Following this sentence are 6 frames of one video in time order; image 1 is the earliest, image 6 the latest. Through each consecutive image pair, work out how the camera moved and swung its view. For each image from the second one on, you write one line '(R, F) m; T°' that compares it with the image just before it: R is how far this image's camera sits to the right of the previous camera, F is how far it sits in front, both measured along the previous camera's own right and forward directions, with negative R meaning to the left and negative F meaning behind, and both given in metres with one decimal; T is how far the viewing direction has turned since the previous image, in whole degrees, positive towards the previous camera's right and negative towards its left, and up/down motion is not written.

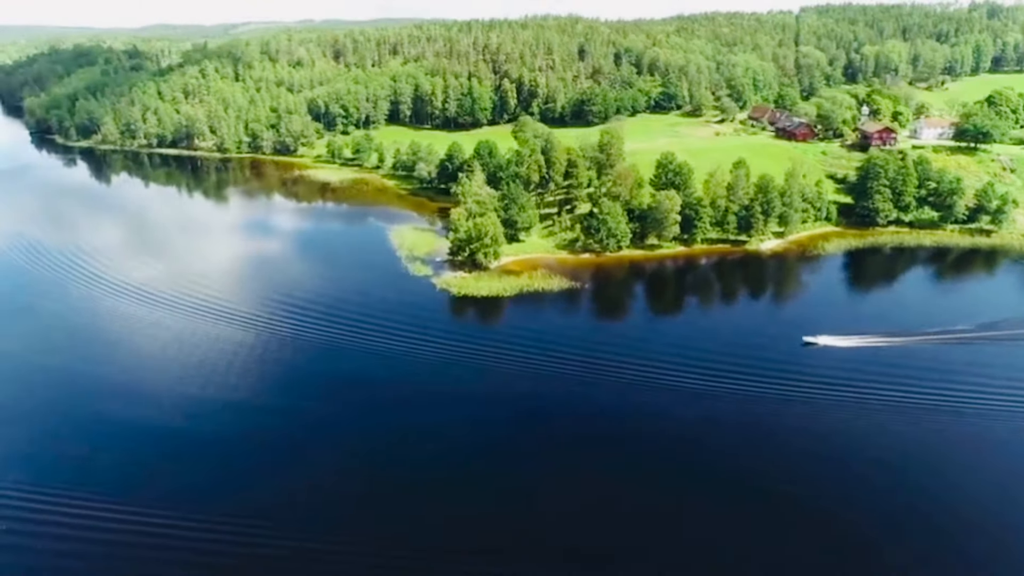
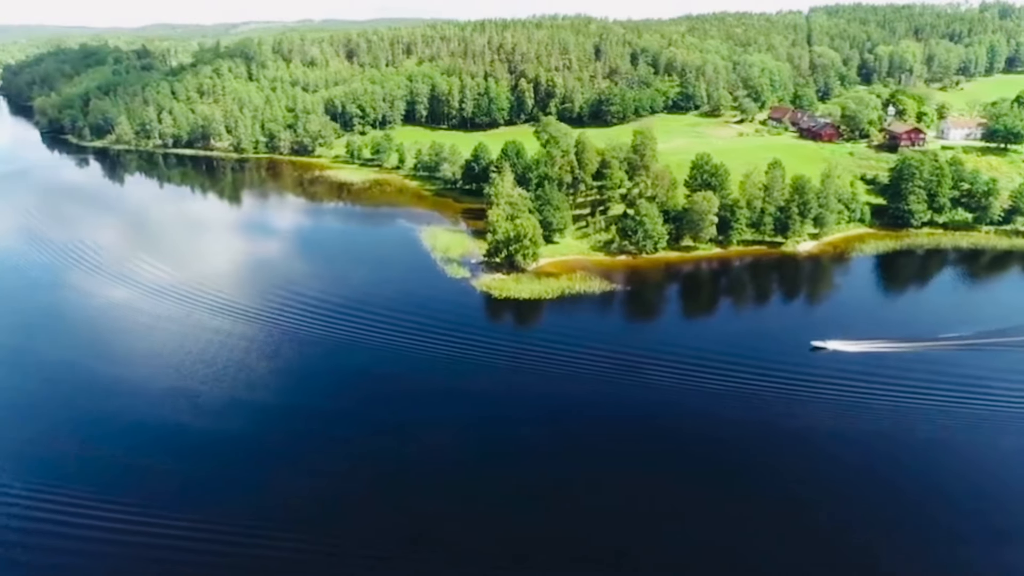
(-2.8, +0.6) m; 0°
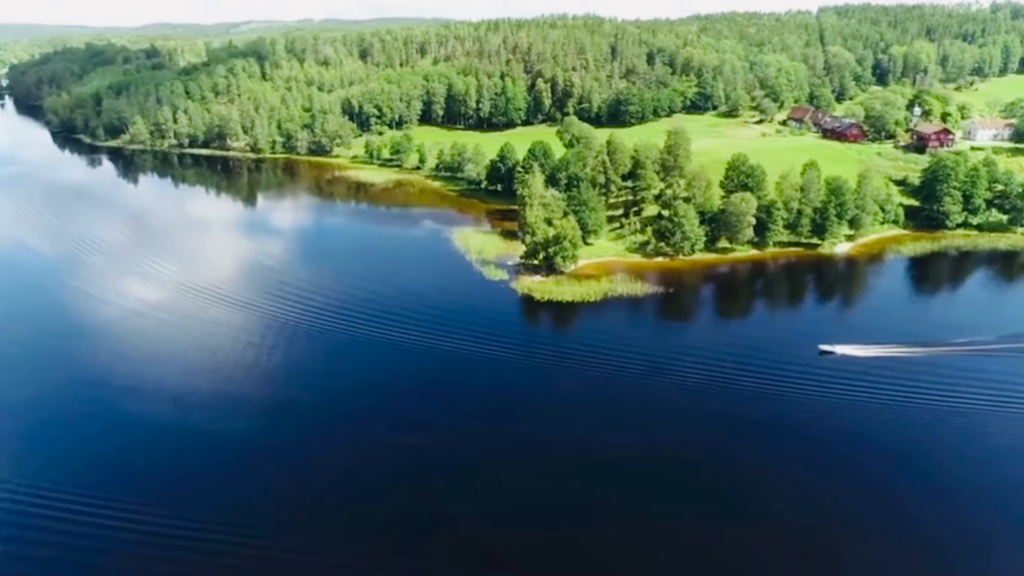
(-2.8, +0.6) m; 0°
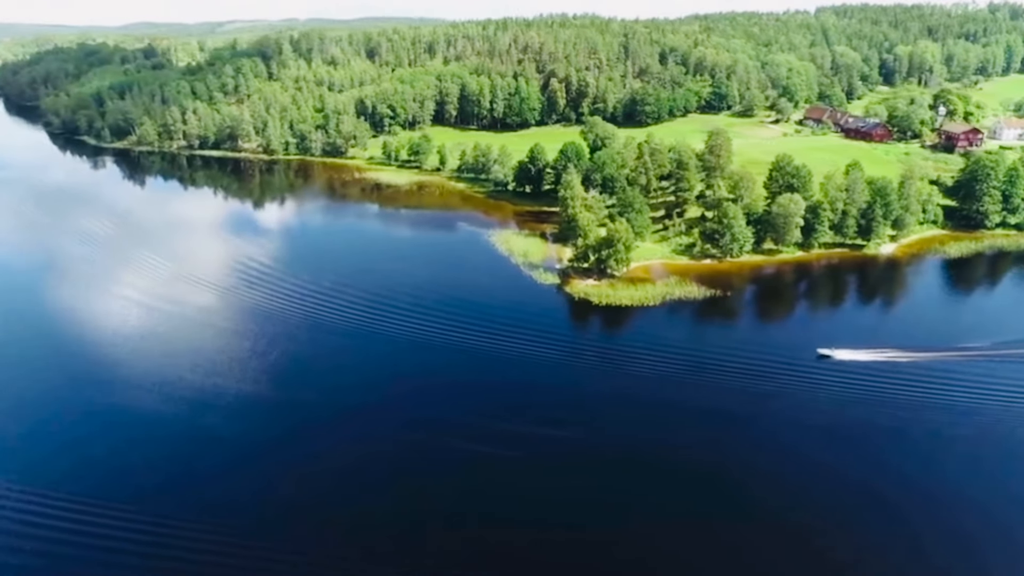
(-4.6, +1.0) m; +1°
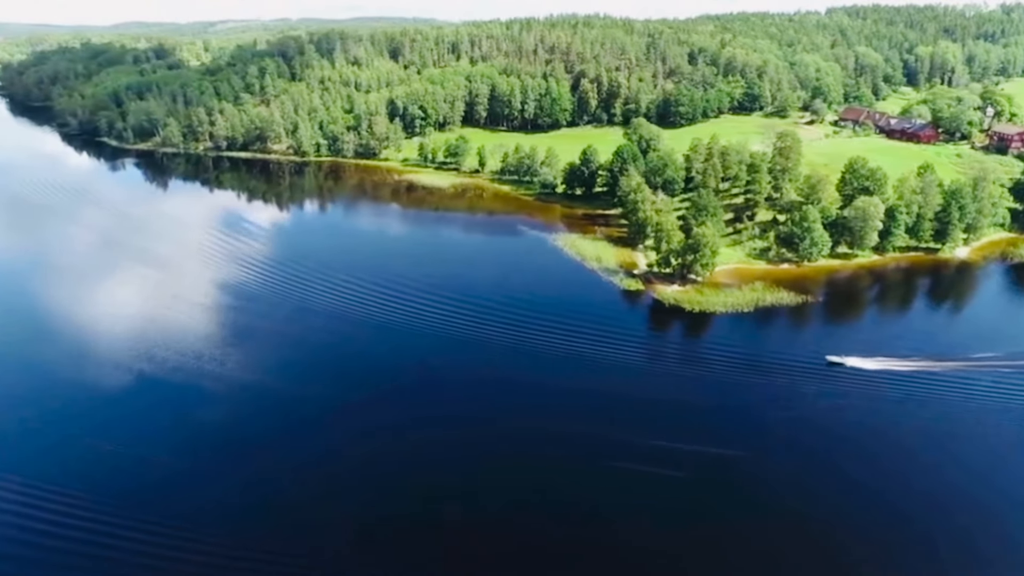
(-6.1, +1.3) m; +1°
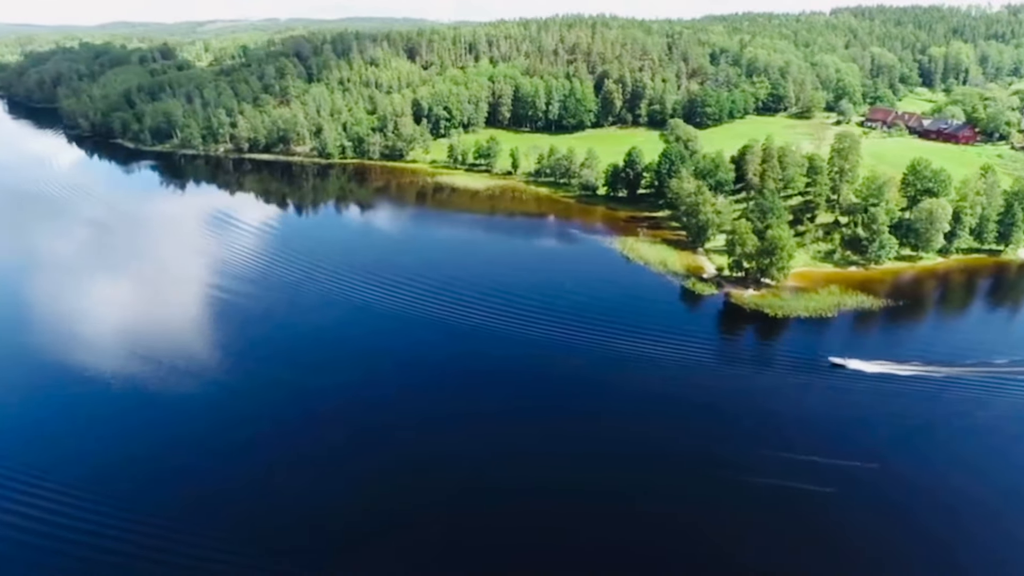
(-5.5, +1.2) m; +1°
